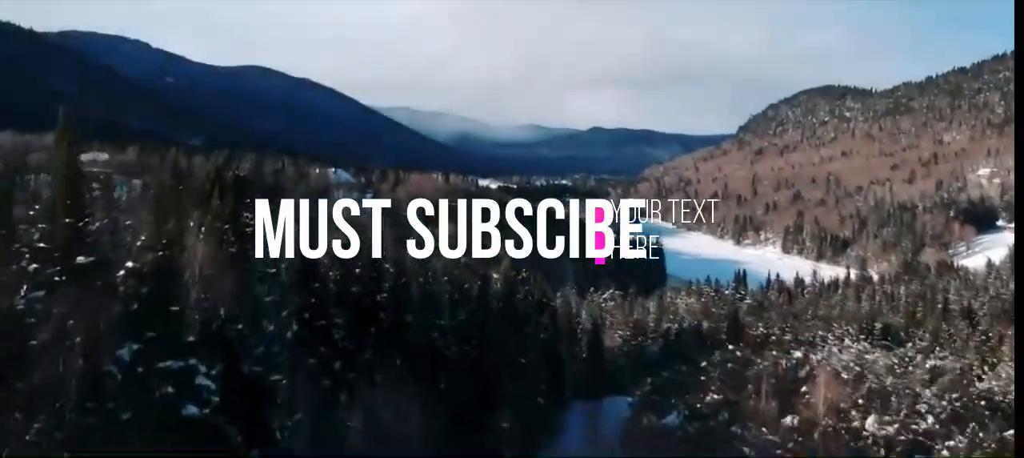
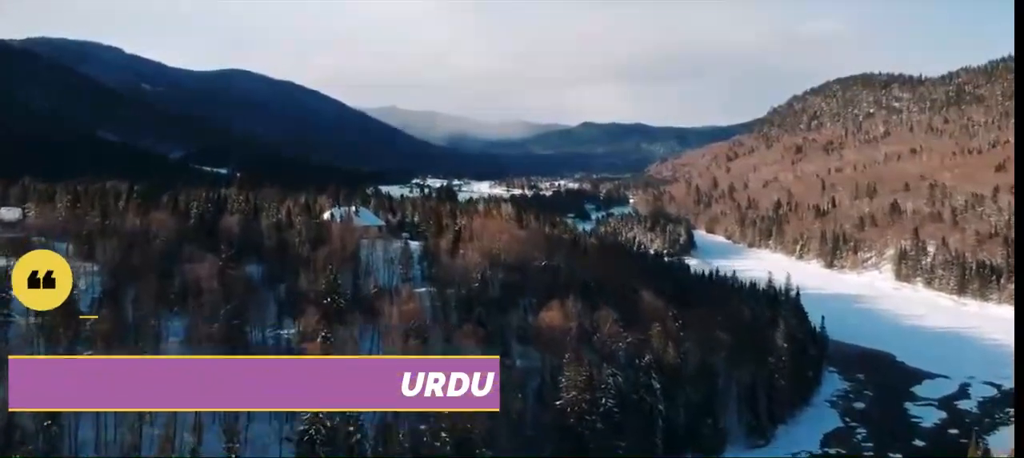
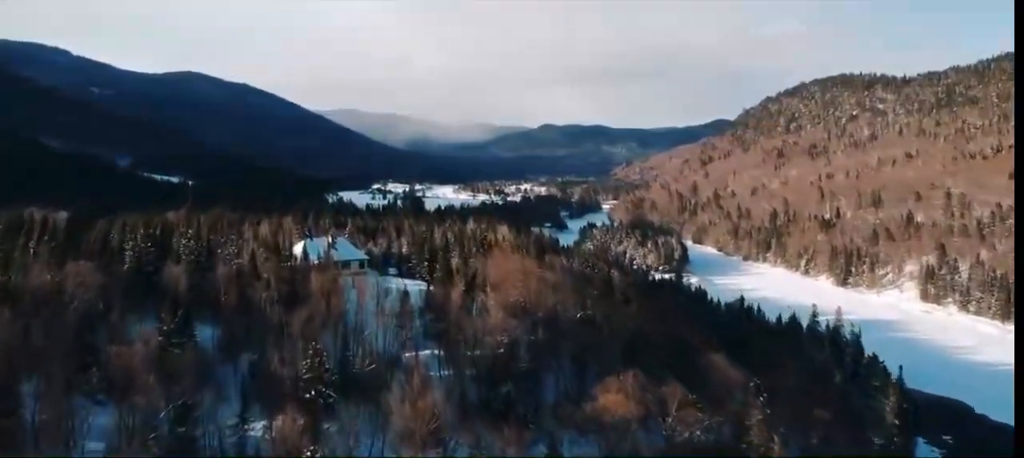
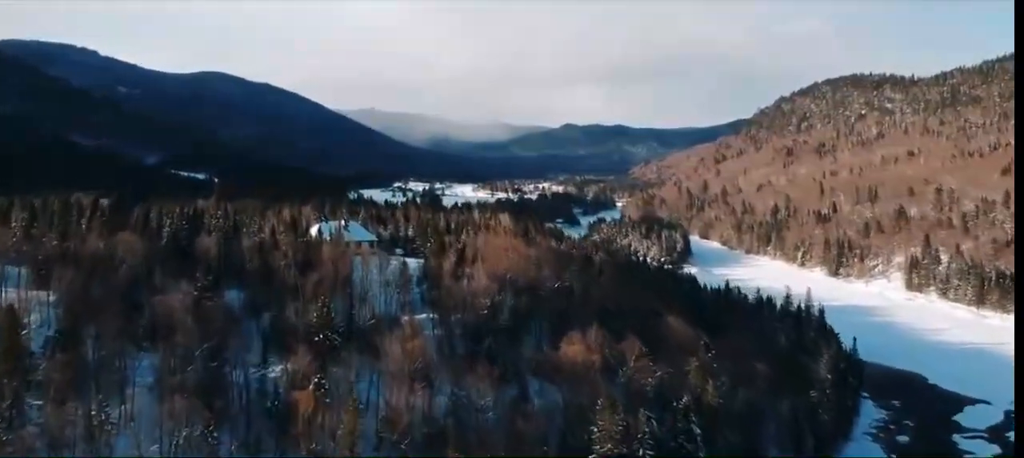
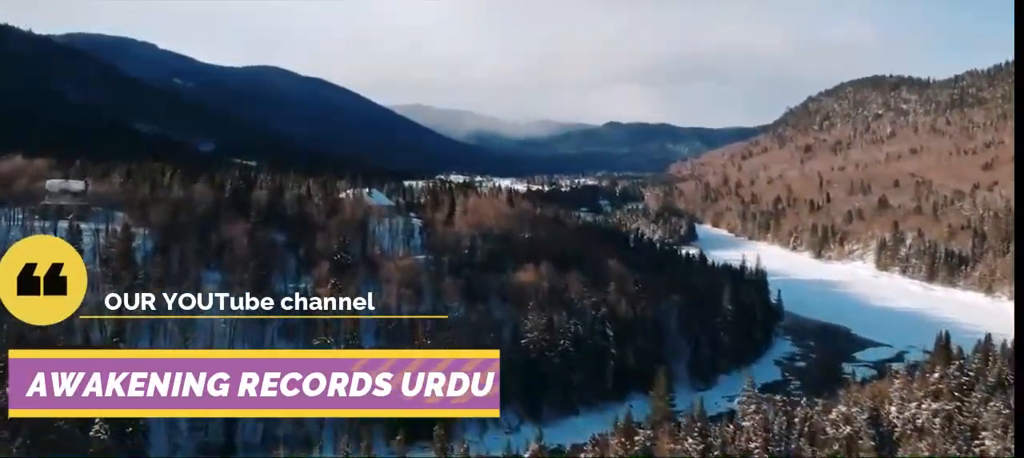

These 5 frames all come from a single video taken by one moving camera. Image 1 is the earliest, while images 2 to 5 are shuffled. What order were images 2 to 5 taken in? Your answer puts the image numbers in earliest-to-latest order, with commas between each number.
5, 2, 4, 3
